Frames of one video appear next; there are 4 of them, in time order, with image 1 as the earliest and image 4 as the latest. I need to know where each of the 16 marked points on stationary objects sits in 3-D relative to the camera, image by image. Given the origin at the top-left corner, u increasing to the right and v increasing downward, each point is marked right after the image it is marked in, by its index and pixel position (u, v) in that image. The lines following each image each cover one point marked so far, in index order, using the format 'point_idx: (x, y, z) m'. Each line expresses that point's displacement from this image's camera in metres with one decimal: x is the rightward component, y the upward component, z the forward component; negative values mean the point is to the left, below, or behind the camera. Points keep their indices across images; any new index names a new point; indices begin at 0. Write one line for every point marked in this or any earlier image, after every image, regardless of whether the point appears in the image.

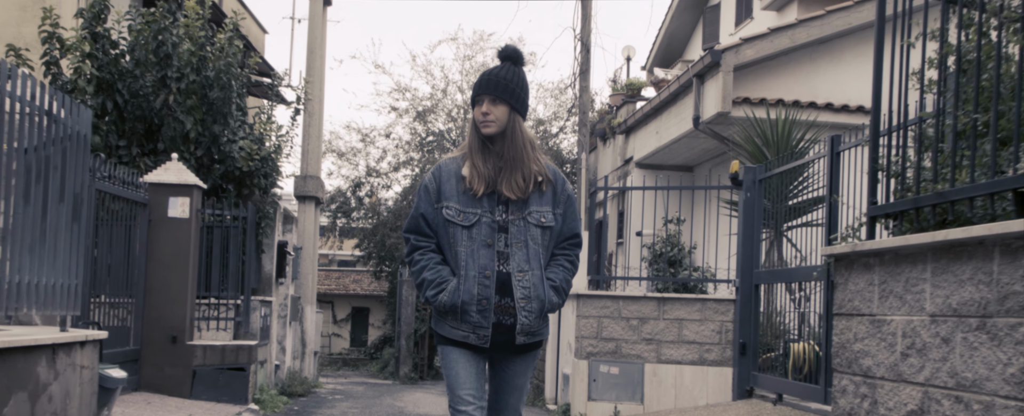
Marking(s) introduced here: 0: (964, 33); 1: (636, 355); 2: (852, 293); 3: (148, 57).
0: (+1.7, +0.7, +3.4) m
1: (+1.3, -1.6, +9.3) m
2: (+1.4, -0.3, +3.3) m
3: (-3.9, +1.7, +9.3) m
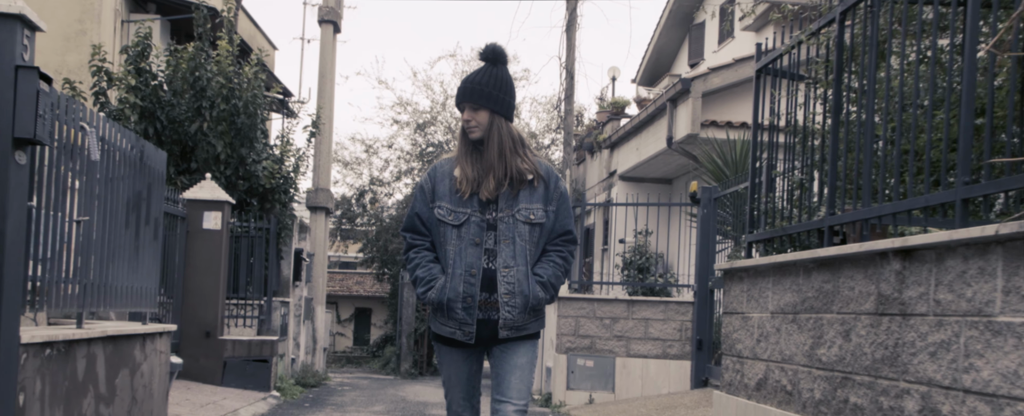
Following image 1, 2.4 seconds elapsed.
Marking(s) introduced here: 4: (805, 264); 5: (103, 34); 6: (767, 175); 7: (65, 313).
0: (+1.5, +0.5, +4.8) m
1: (+1.2, -1.8, +10.6) m
2: (+1.3, -0.5, +4.7) m
3: (-4.1, +1.5, +10.6) m
4: (+1.3, -0.3, +3.9) m
5: (-6.1, +2.6, +12.7) m
6: (+1.5, +0.2, +5.0) m
7: (-2.5, -0.6, +4.6) m
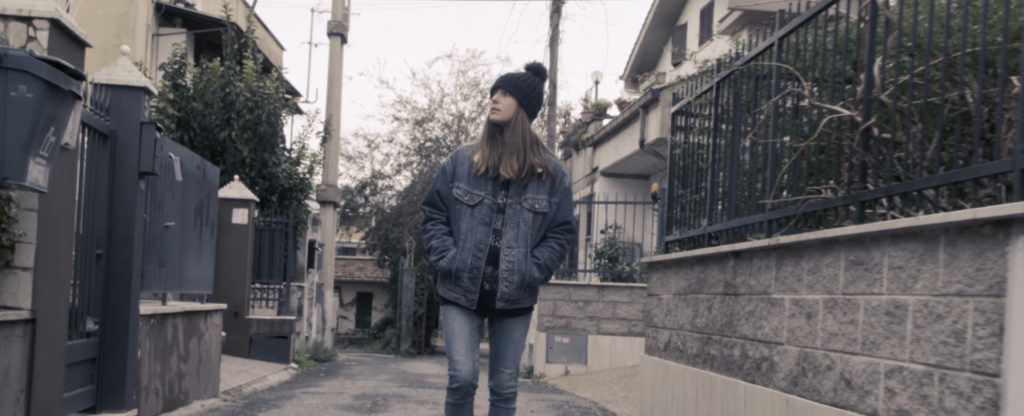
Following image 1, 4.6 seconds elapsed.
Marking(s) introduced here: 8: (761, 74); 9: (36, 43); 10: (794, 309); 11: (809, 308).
0: (+1.4, +0.4, +6.4) m
1: (+1.0, -1.7, +12.3) m
2: (+1.1, -0.6, +6.3) m
3: (-4.3, +1.5, +12.2) m
4: (+1.2, -0.3, +5.5) m
5: (-6.3, +2.7, +14.3) m
6: (+1.3, +0.1, +6.7) m
7: (-2.6, -0.6, +6.3) m
8: (+1.5, +0.8, +5.1) m
9: (-2.1, +0.7, +3.8) m
10: (+1.3, -0.5, +3.9) m
11: (+1.3, -0.4, +3.8) m
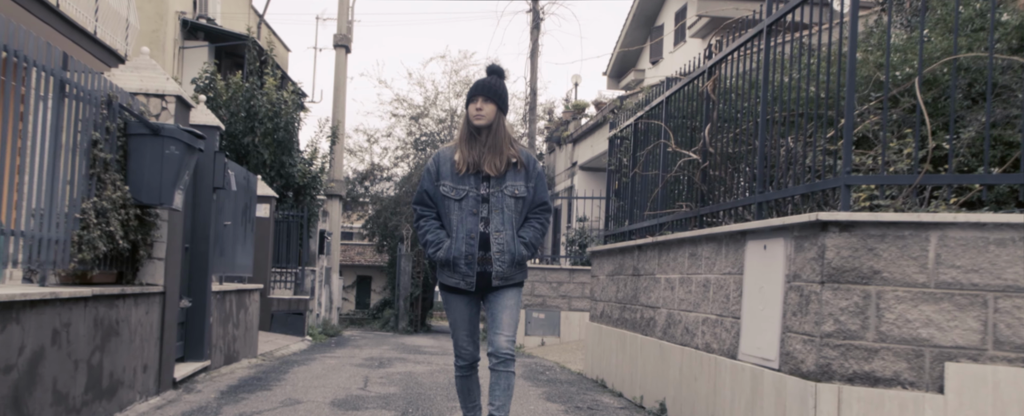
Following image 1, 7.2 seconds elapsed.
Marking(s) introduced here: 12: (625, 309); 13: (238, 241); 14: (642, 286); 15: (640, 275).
0: (+1.1, +0.4, +8.4) m
1: (+0.7, -1.6, +14.3) m
2: (+0.8, -0.6, +8.4) m
3: (-4.5, +1.6, +14.2) m
4: (+0.9, -0.4, +7.5) m
5: (-6.6, +2.8, +16.2) m
6: (+1.1, +0.1, +8.7) m
7: (-2.9, -0.7, +8.3) m
8: (+1.2, +0.8, +7.1) m
9: (-2.3, +0.6, +5.7) m
10: (+1.1, -0.5, +5.9) m
11: (+1.1, -0.5, +5.8) m
12: (+0.9, -0.8, +7.1) m
13: (-2.9, -0.4, +9.0) m
14: (+1.0, -0.6, +6.6) m
15: (+1.0, -0.5, +6.7) m
